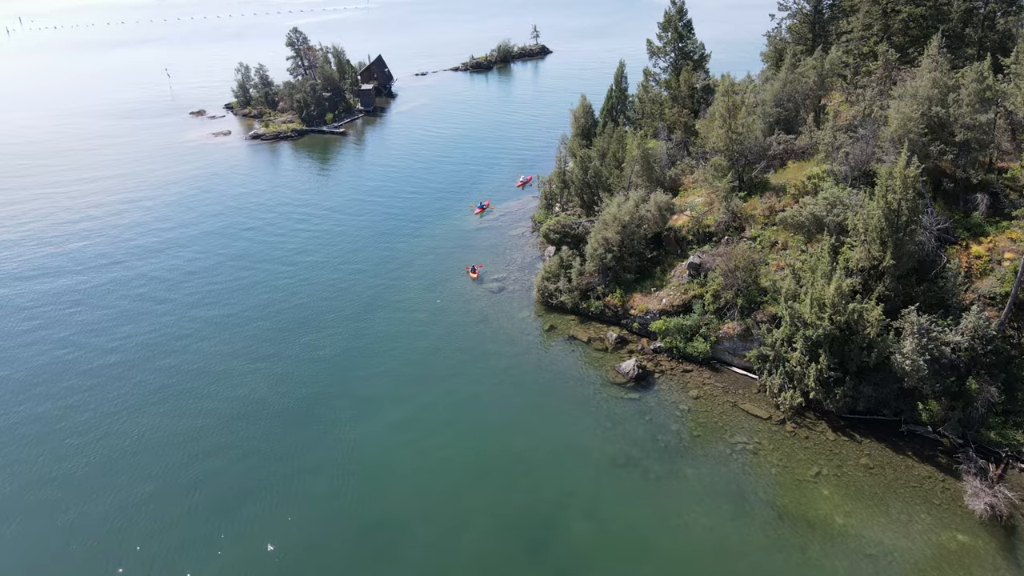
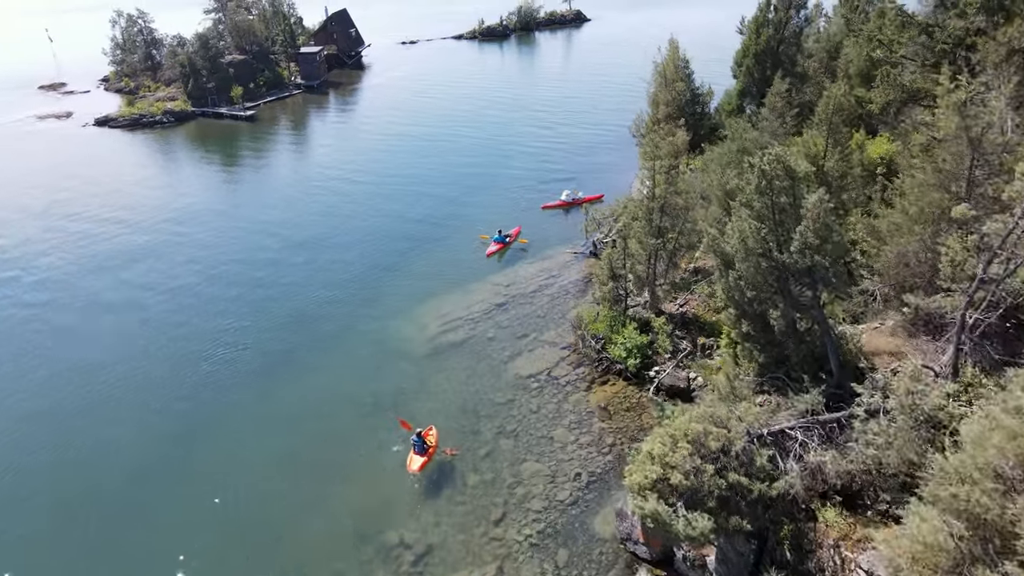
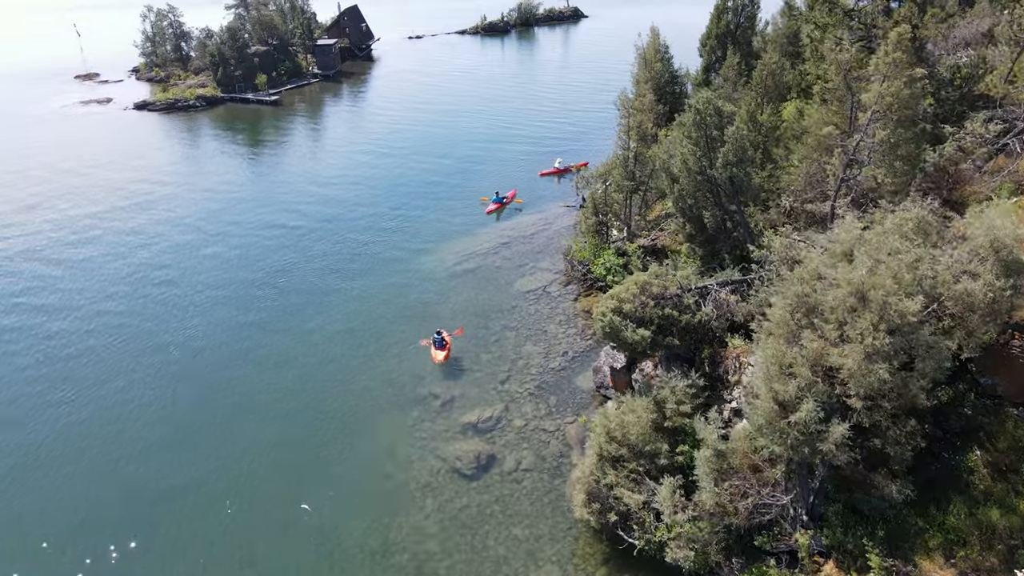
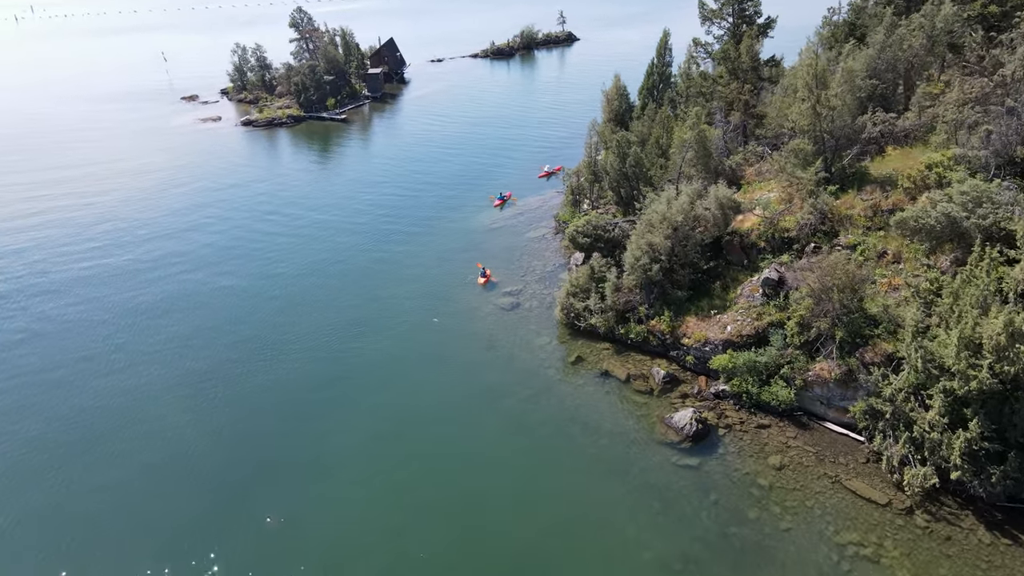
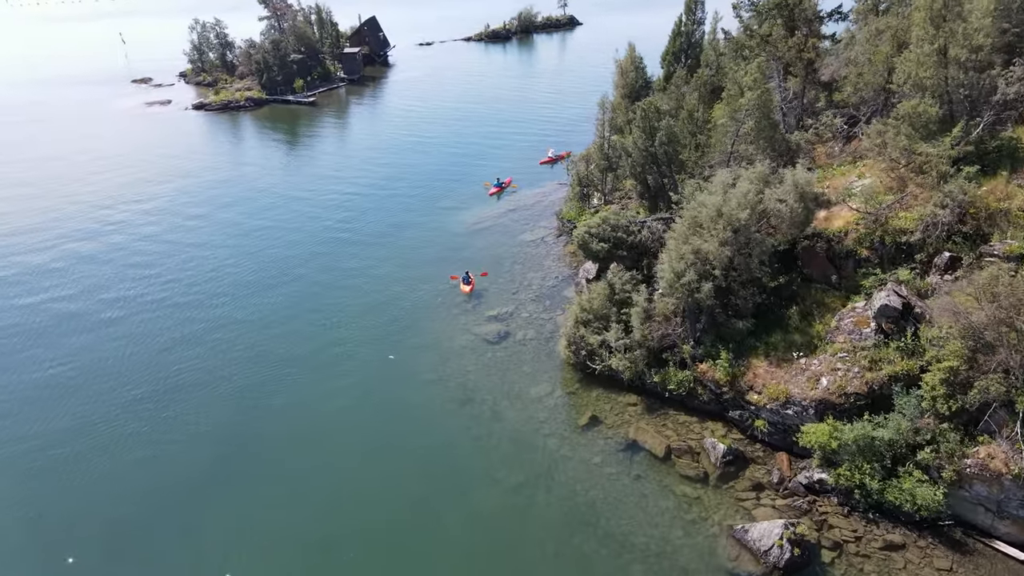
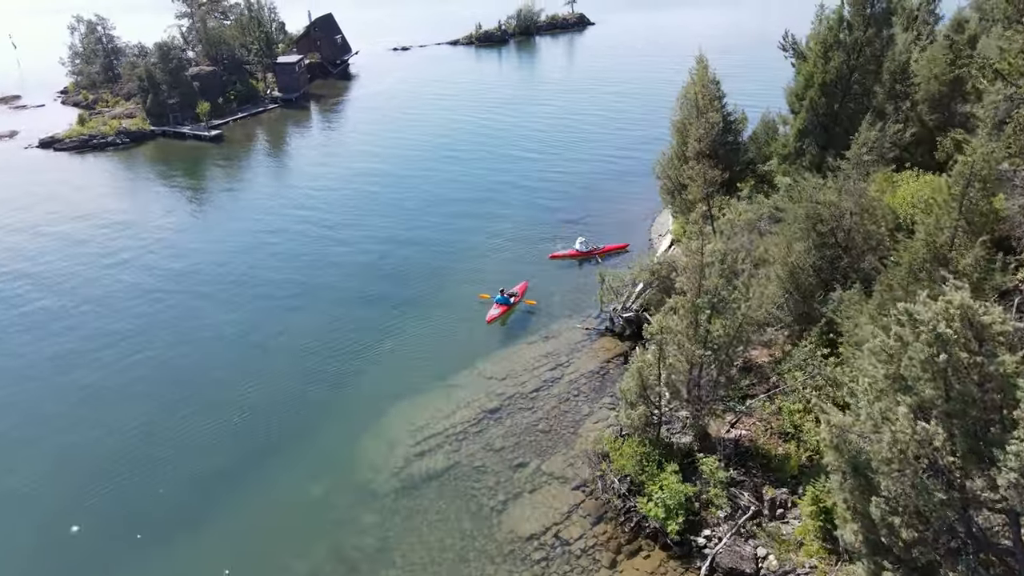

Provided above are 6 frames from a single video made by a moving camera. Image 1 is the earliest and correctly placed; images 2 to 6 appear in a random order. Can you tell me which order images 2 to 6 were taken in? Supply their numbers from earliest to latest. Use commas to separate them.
4, 5, 3, 2, 6
